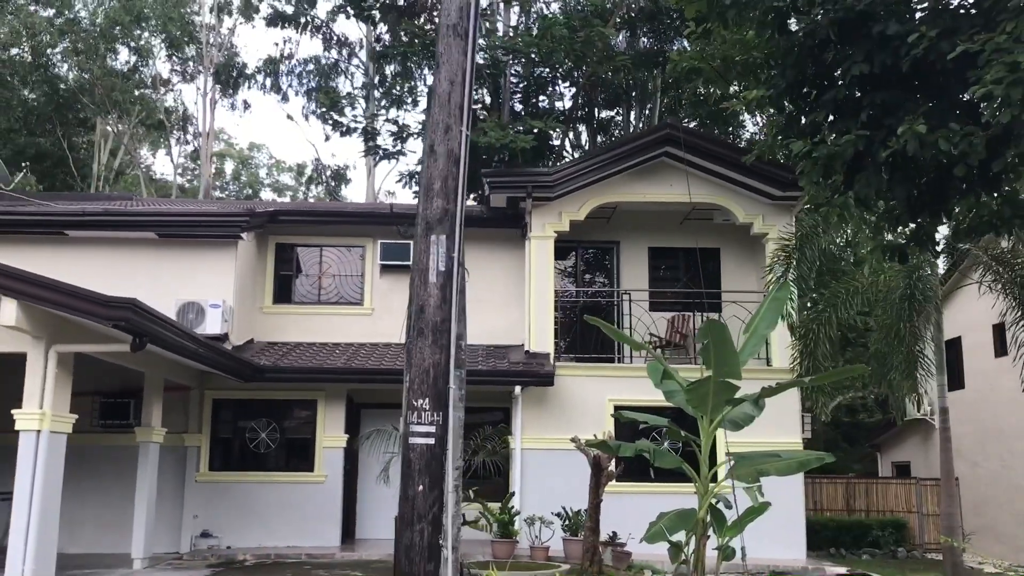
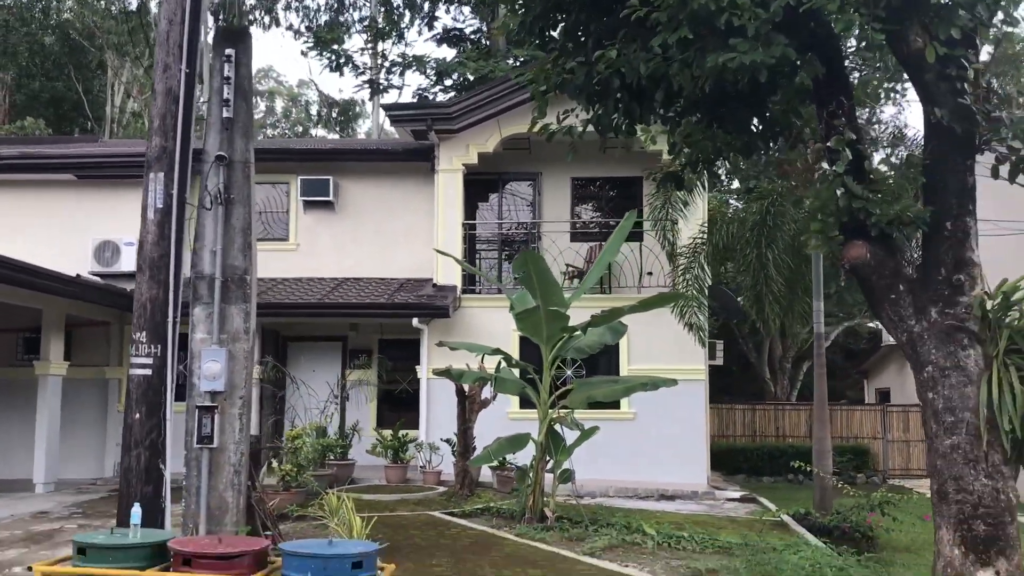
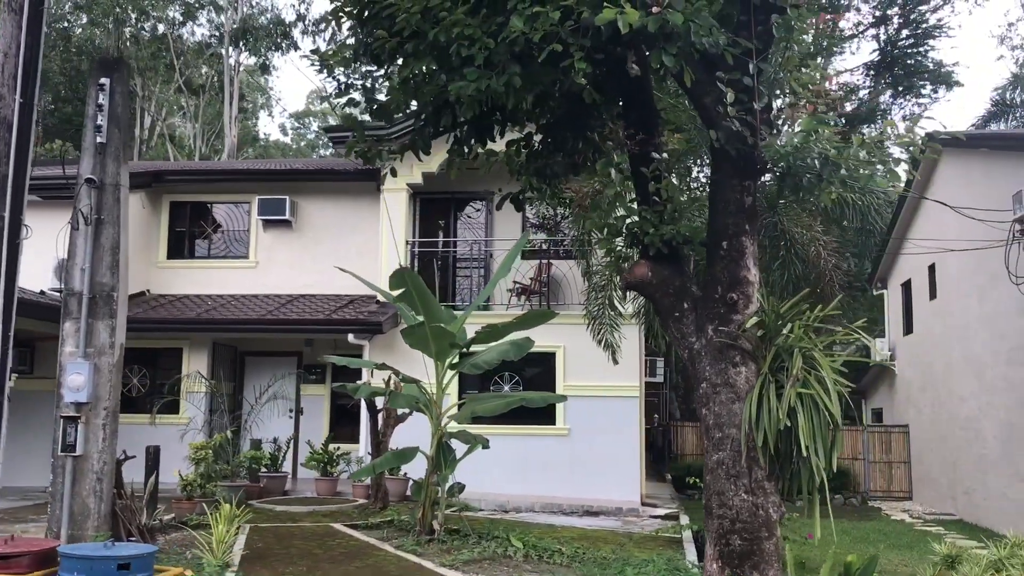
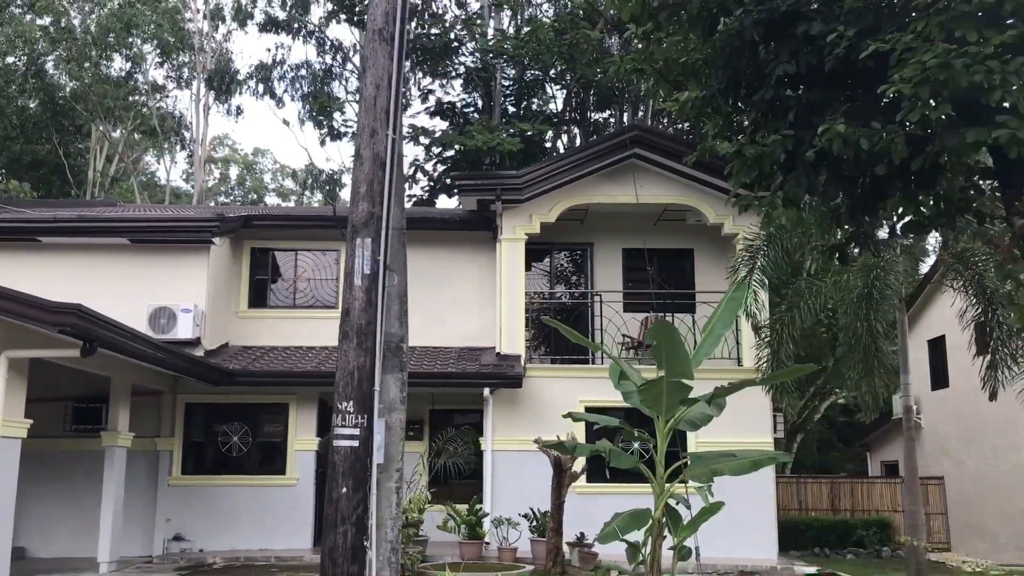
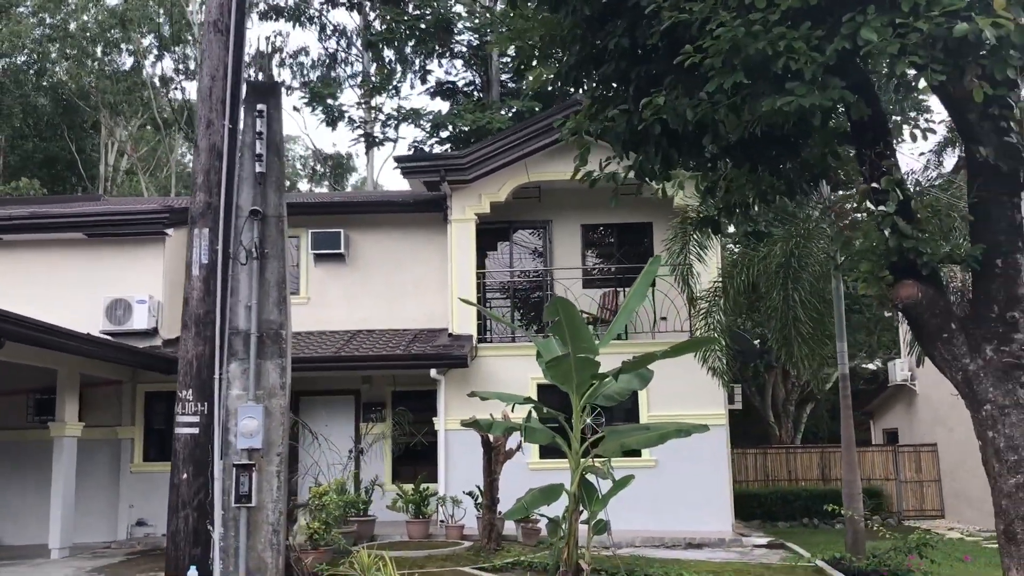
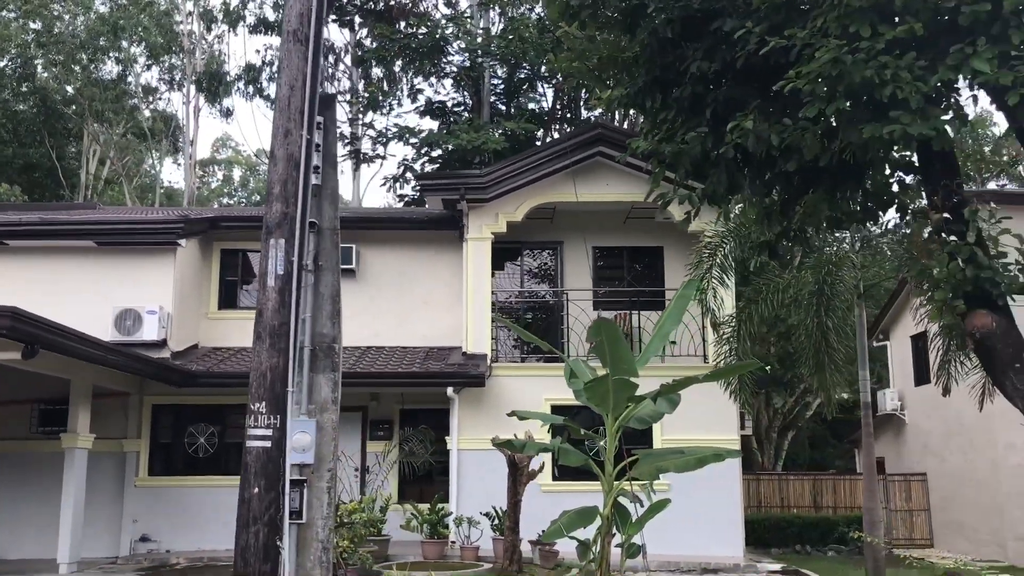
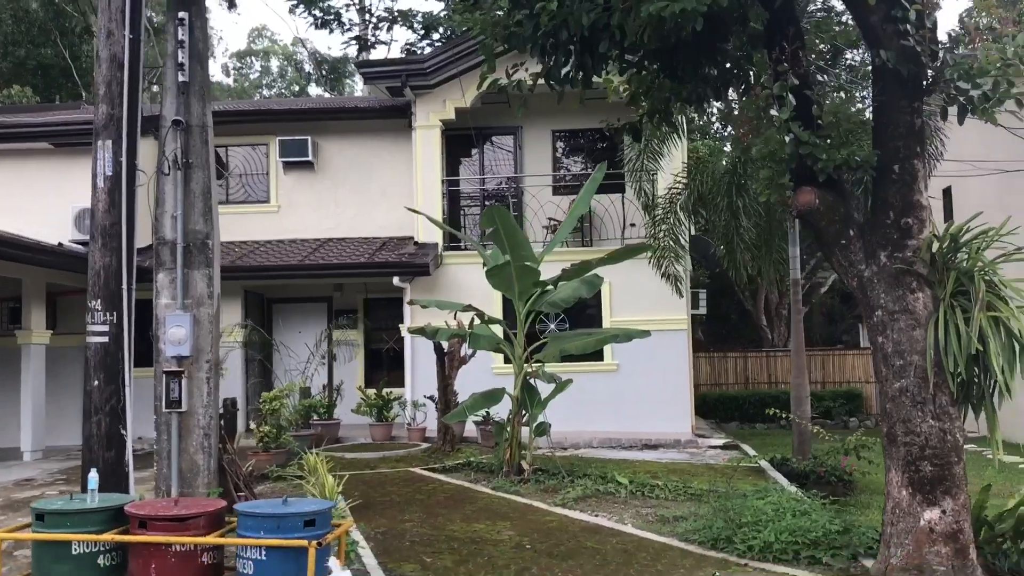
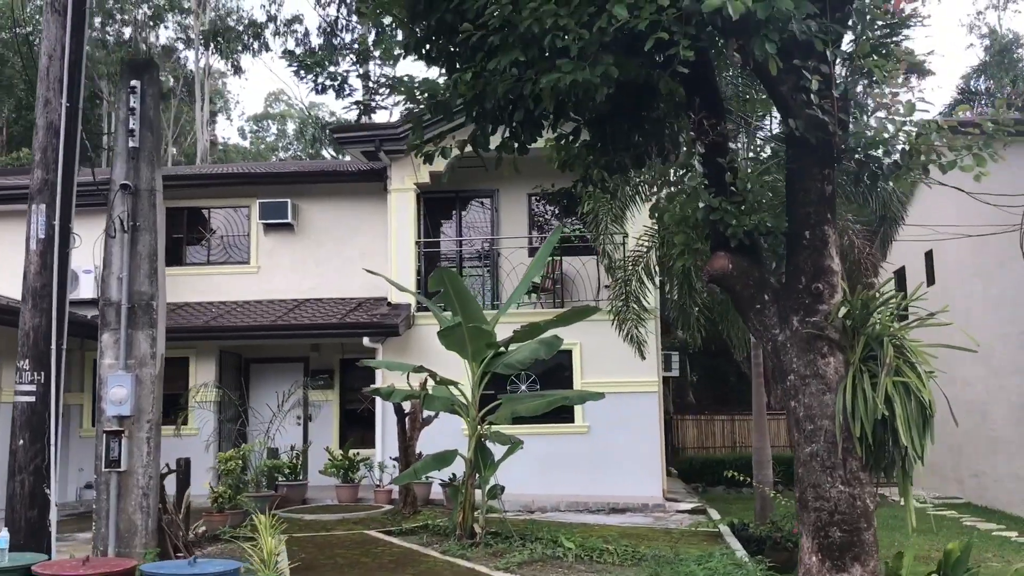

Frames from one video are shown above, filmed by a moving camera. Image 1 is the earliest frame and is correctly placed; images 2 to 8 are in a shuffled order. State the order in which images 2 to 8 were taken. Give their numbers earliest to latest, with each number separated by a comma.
4, 6, 5, 2, 7, 8, 3
